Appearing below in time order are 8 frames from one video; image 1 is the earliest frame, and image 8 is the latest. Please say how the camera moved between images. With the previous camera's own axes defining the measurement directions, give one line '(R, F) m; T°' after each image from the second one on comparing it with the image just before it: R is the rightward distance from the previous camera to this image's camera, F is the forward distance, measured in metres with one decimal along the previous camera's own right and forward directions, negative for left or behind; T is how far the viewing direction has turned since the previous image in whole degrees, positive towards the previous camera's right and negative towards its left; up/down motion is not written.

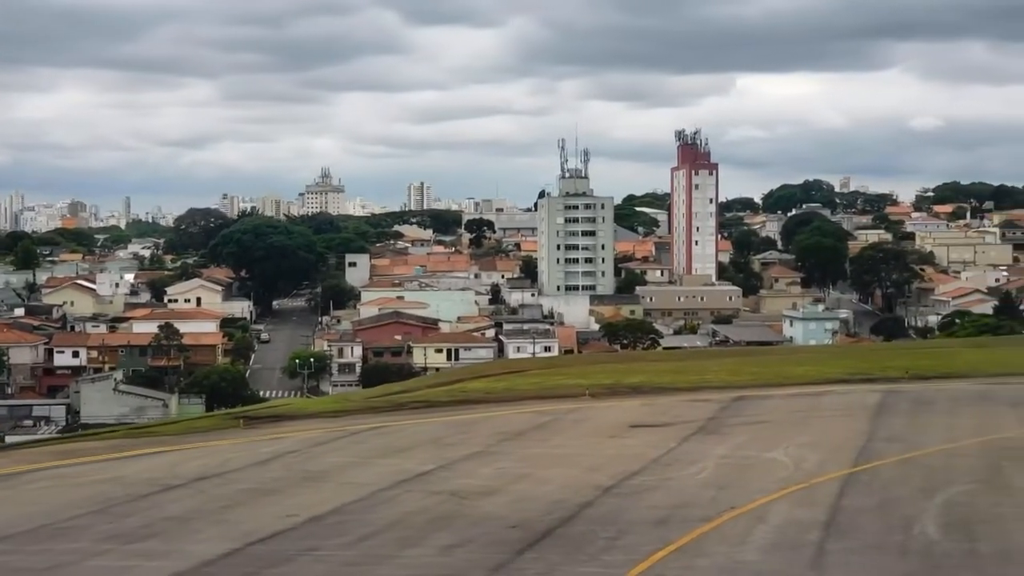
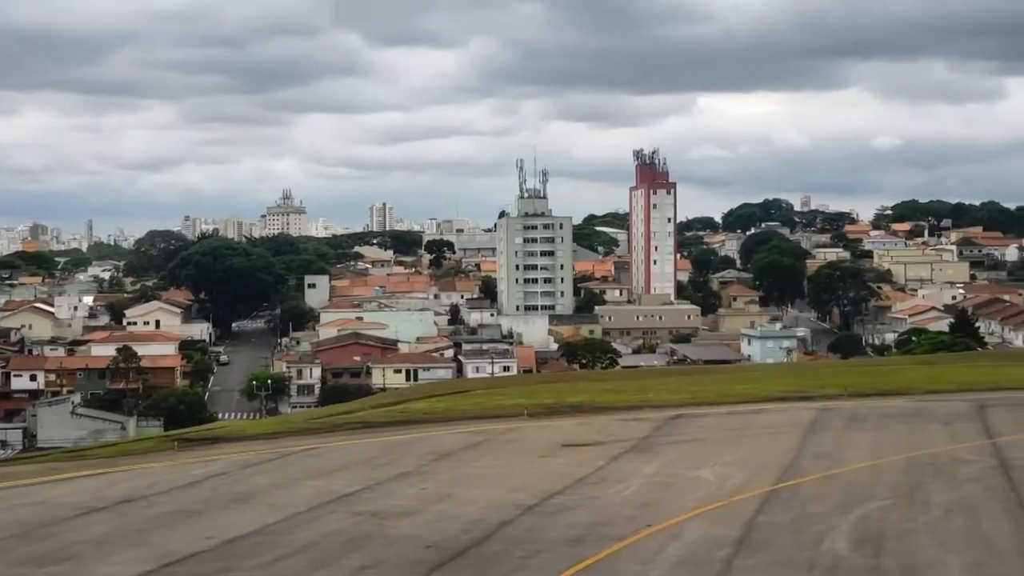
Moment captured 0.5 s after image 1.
(+0.4, -0.1) m; +1°
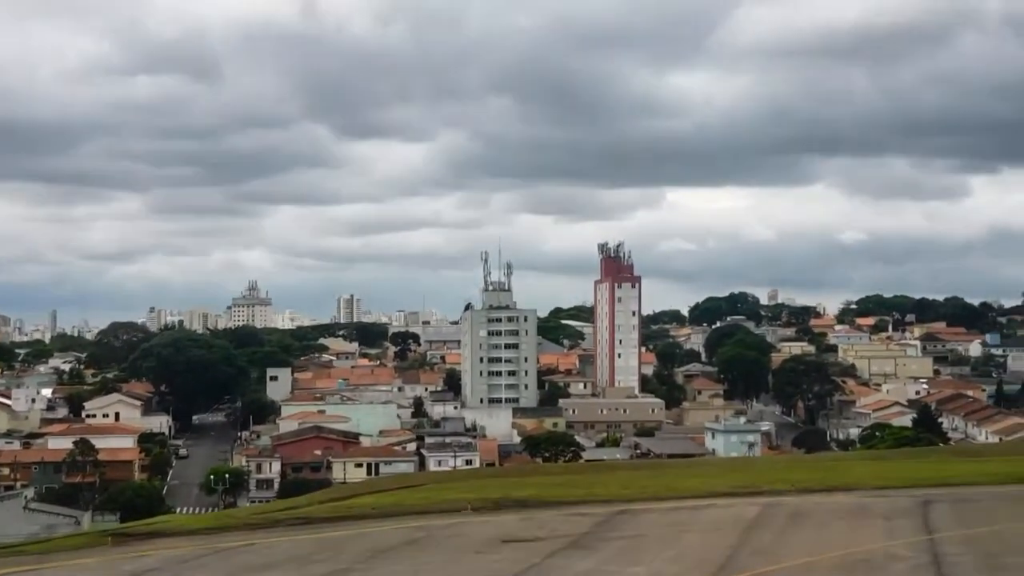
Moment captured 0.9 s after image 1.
(+0.4, +0.1) m; +1°
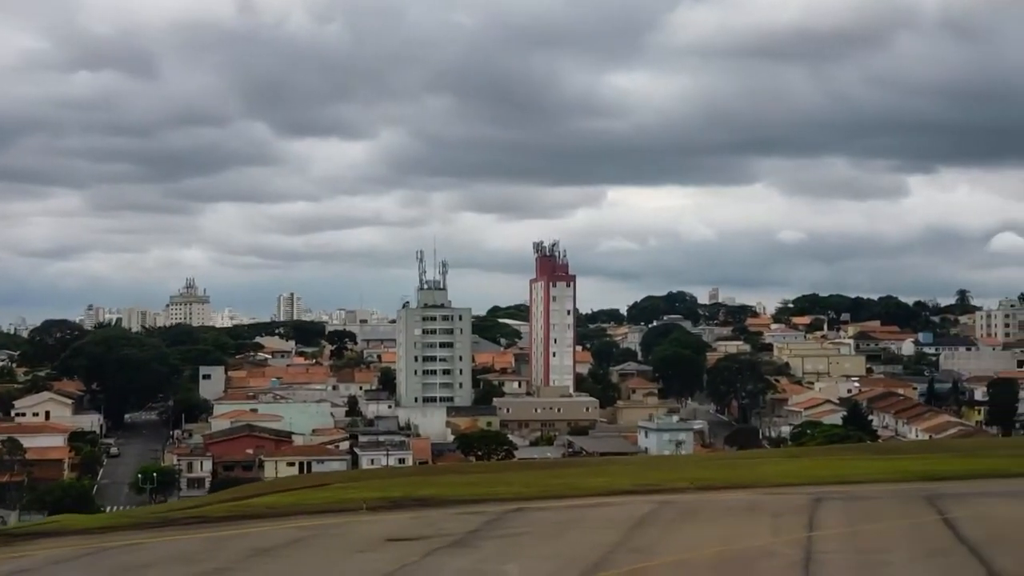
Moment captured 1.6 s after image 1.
(+0.7, -0.1) m; +2°
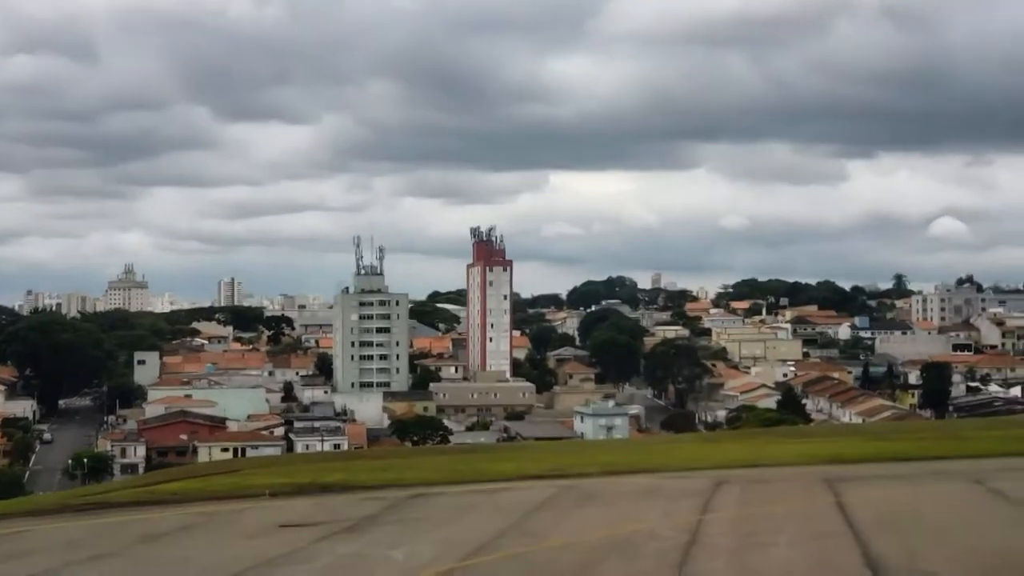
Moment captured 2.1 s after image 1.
(+0.6, 0.0) m; +2°
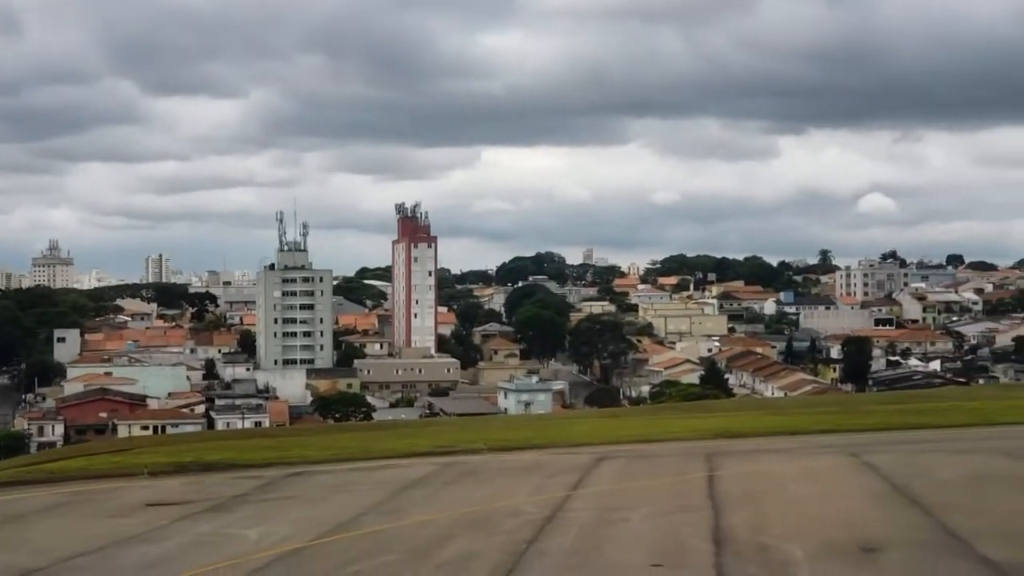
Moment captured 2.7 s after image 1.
(+0.8, 0.0) m; +2°
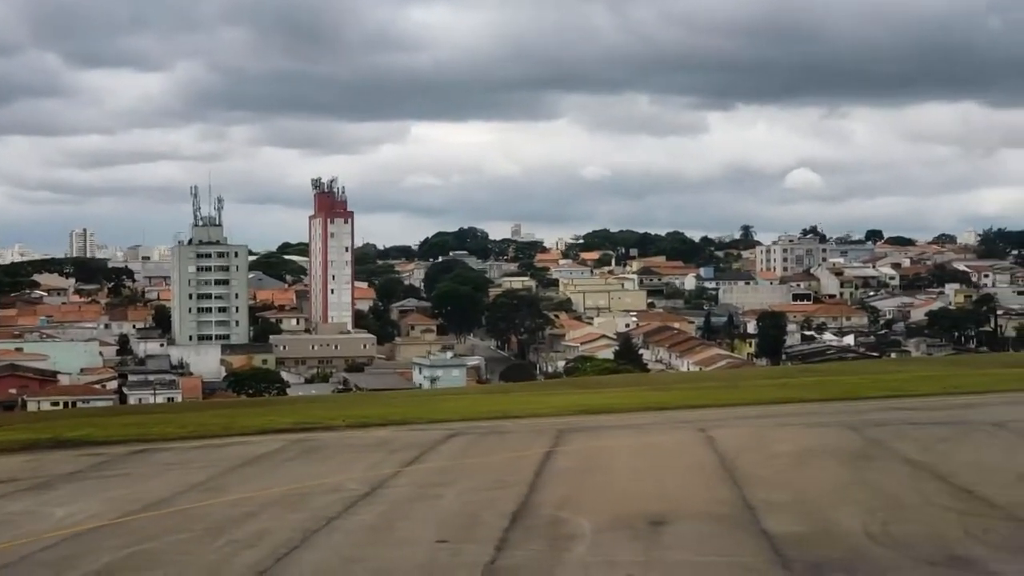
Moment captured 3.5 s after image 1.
(+1.2, -0.1) m; +2°
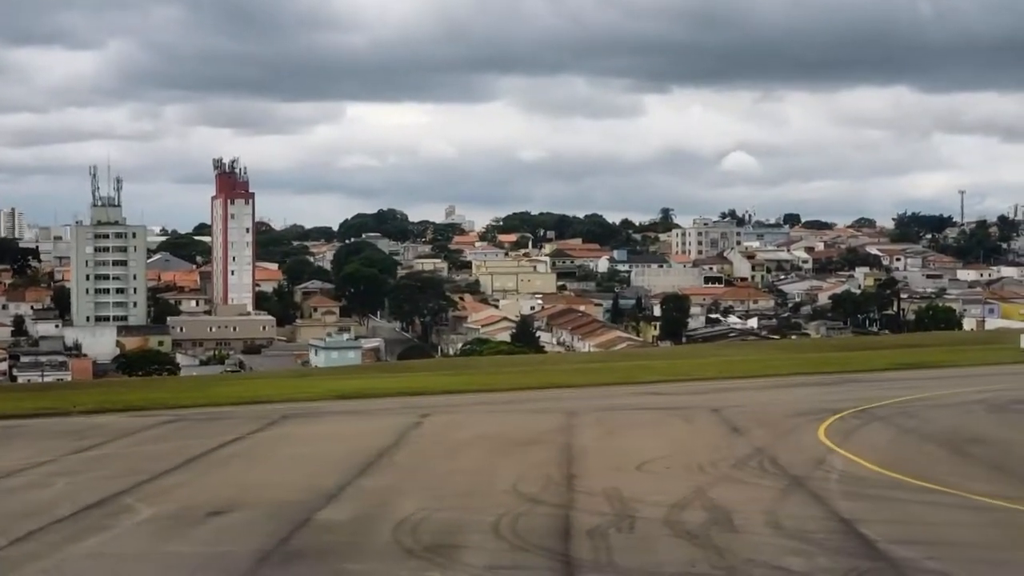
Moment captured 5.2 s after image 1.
(+3.4, +0.1) m; 0°
